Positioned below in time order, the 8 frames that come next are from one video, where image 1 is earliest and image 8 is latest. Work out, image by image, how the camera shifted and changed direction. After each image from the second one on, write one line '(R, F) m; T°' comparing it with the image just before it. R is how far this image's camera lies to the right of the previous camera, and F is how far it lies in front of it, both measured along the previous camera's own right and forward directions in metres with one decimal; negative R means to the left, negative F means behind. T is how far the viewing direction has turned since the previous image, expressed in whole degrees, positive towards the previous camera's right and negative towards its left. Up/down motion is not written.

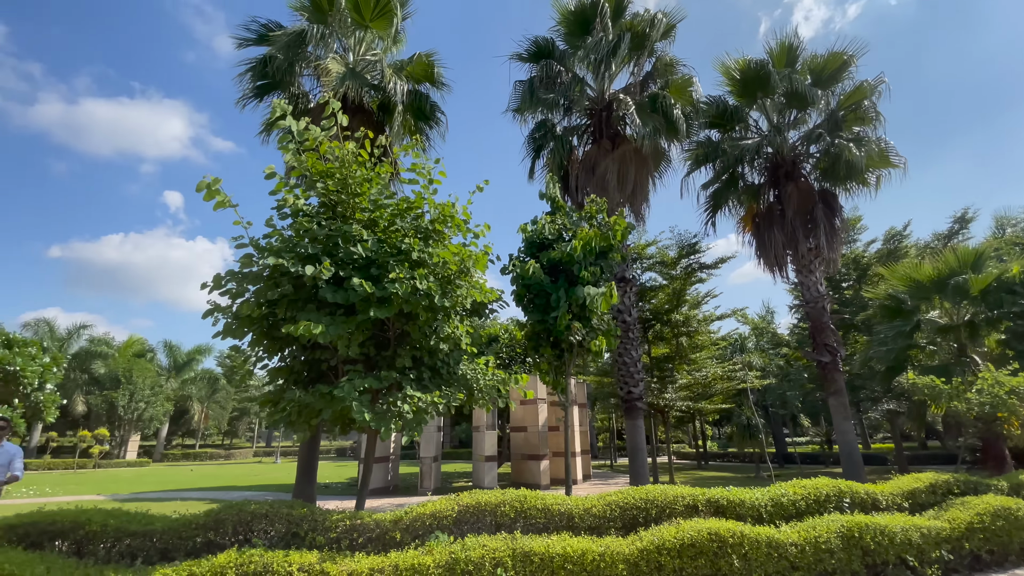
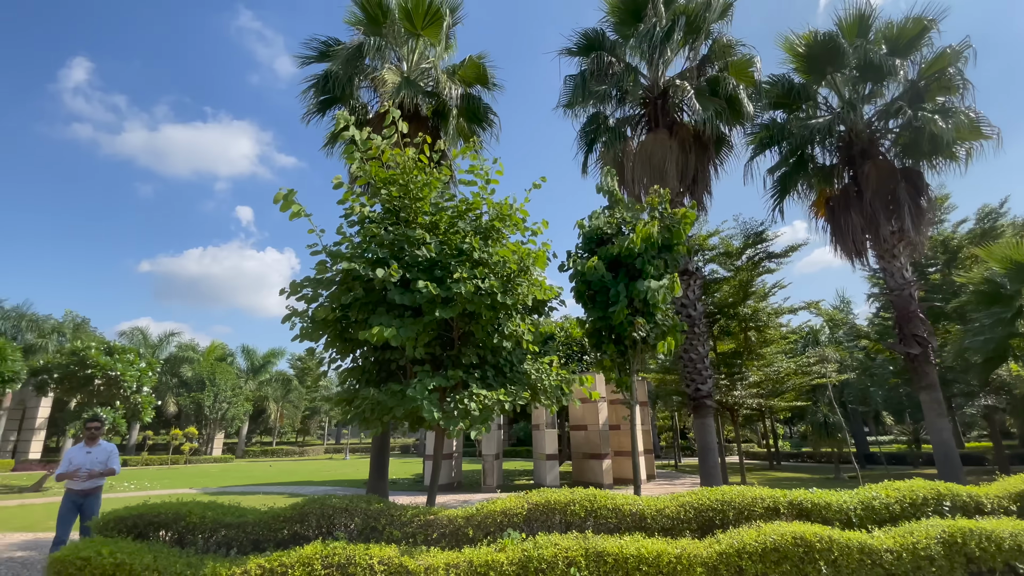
(-0.1, 0.0) m; -6°
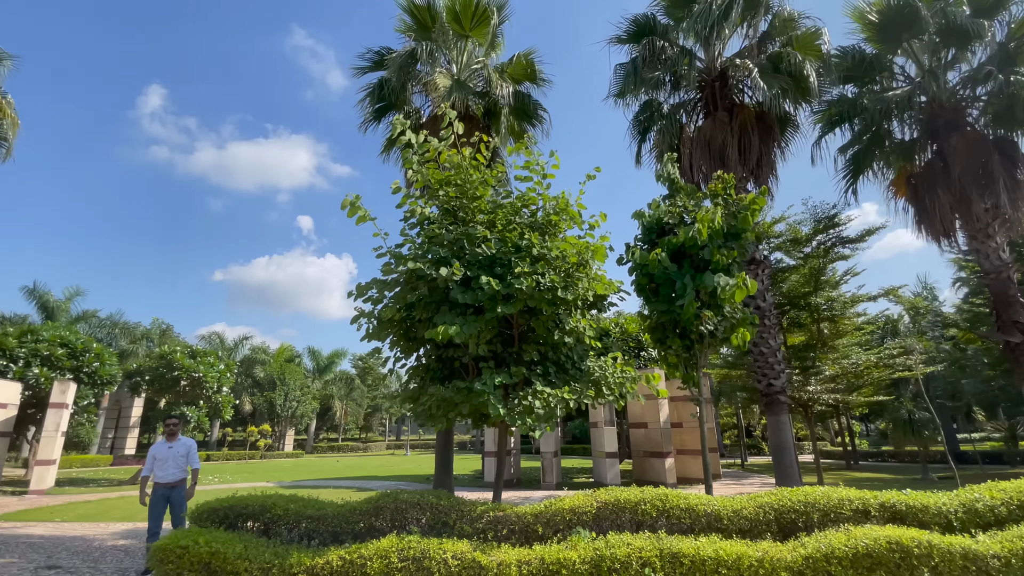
(-0.1, 0.0) m; -6°
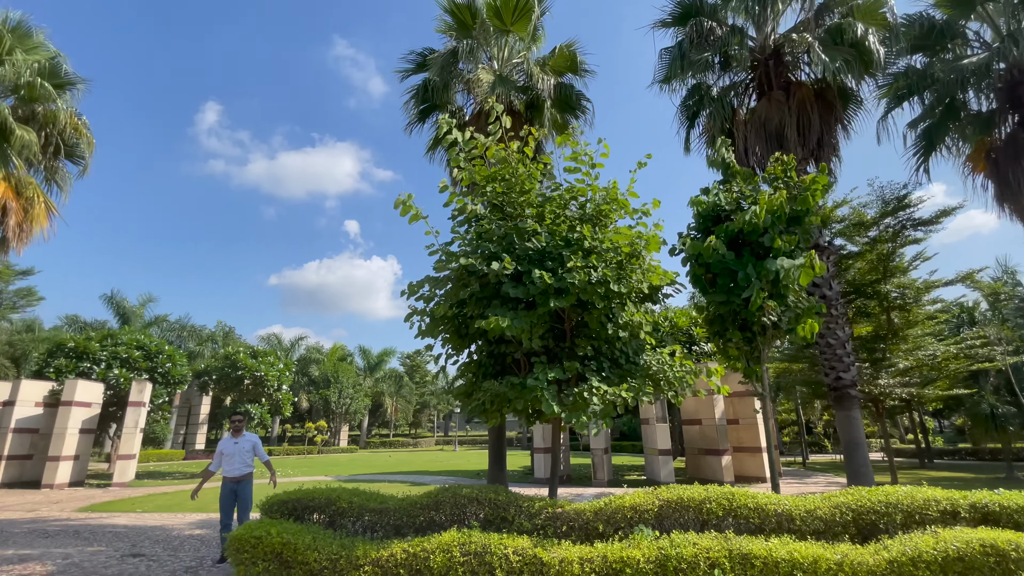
(-0.1, +0.1) m; -5°
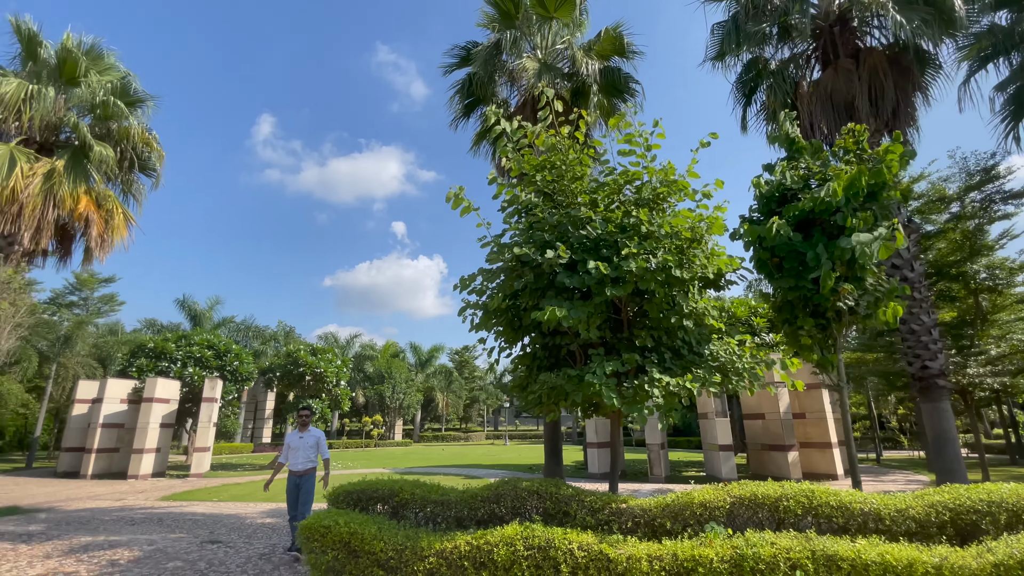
(-0.1, +0.1) m; -5°
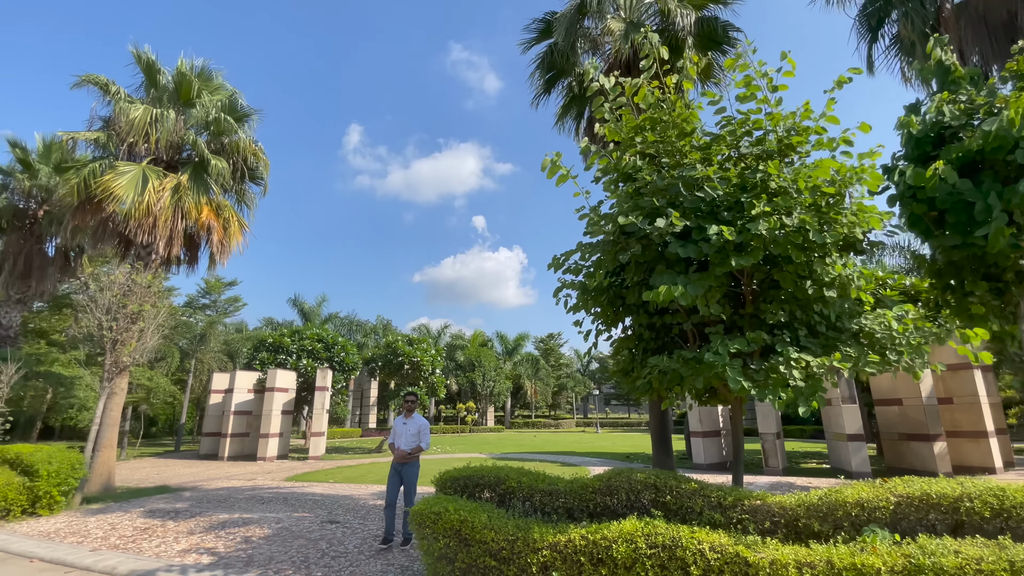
(-0.2, +0.3) m; -10°
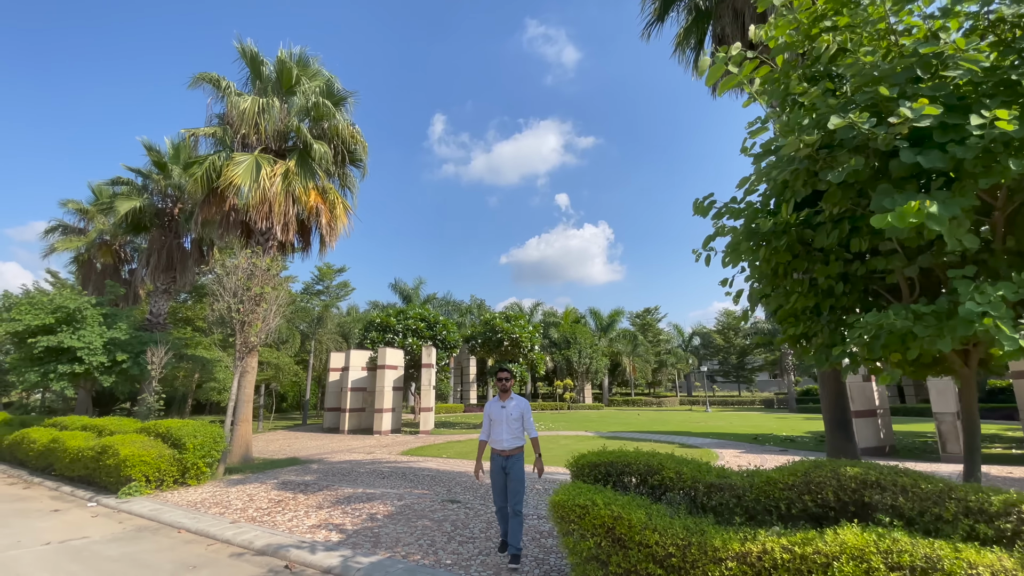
(-0.5, +0.7) m; -11°
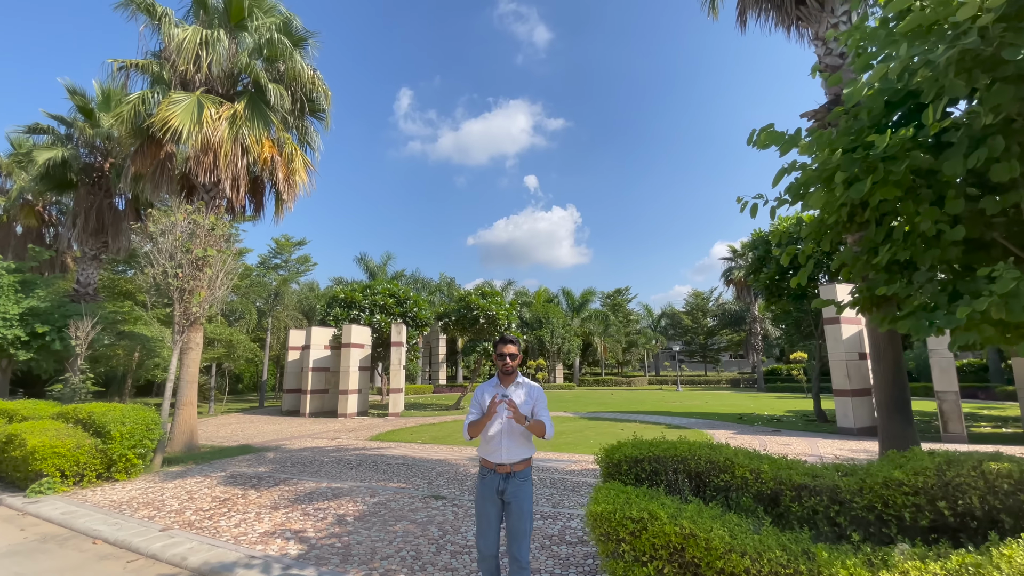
(-0.3, +1.0) m; +4°
